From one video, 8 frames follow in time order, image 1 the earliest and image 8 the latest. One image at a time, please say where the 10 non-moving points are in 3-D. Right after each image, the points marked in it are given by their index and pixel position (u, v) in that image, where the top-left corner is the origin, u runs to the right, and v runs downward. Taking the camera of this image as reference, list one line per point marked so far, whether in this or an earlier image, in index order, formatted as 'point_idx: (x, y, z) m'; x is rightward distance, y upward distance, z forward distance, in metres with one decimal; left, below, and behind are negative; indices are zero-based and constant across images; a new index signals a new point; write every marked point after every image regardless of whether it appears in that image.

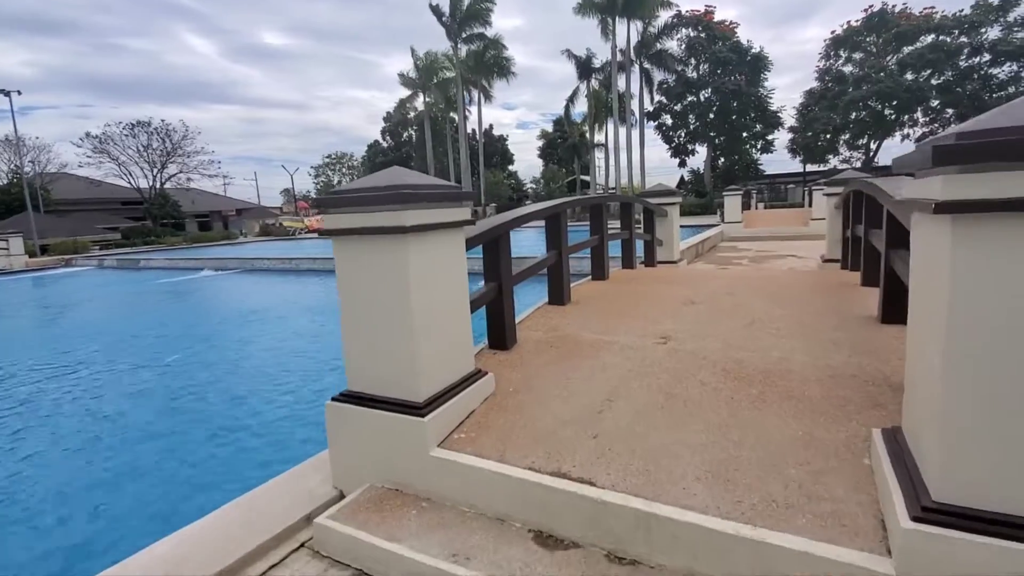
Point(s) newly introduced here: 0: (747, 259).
0: (+3.9, +0.5, +8.6) m
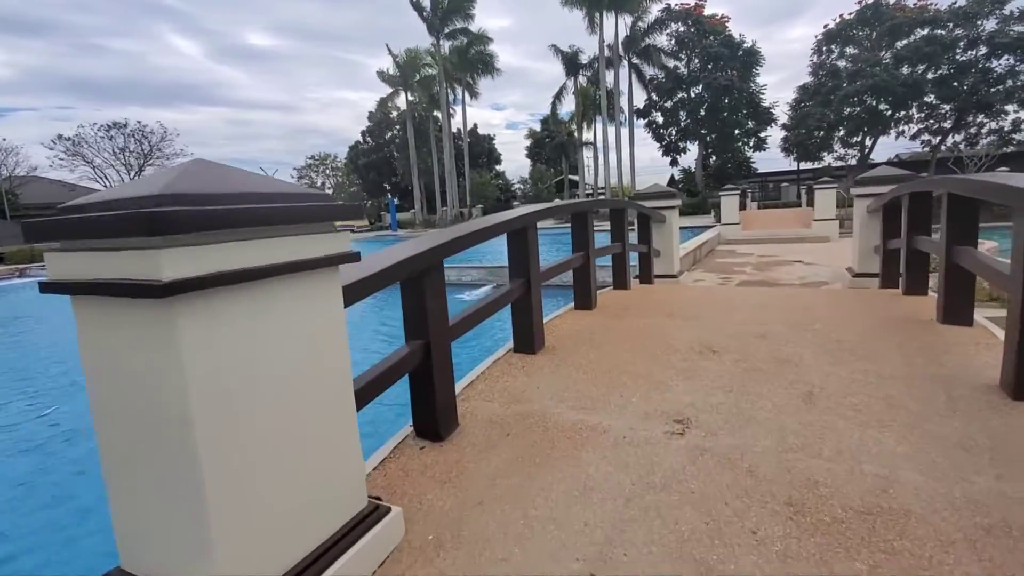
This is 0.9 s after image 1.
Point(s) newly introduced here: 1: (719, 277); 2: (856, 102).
0: (+3.6, +0.3, +7.8) m
1: (+2.8, +0.1, +6.9) m
2: (+13.1, +7.1, +19.7) m
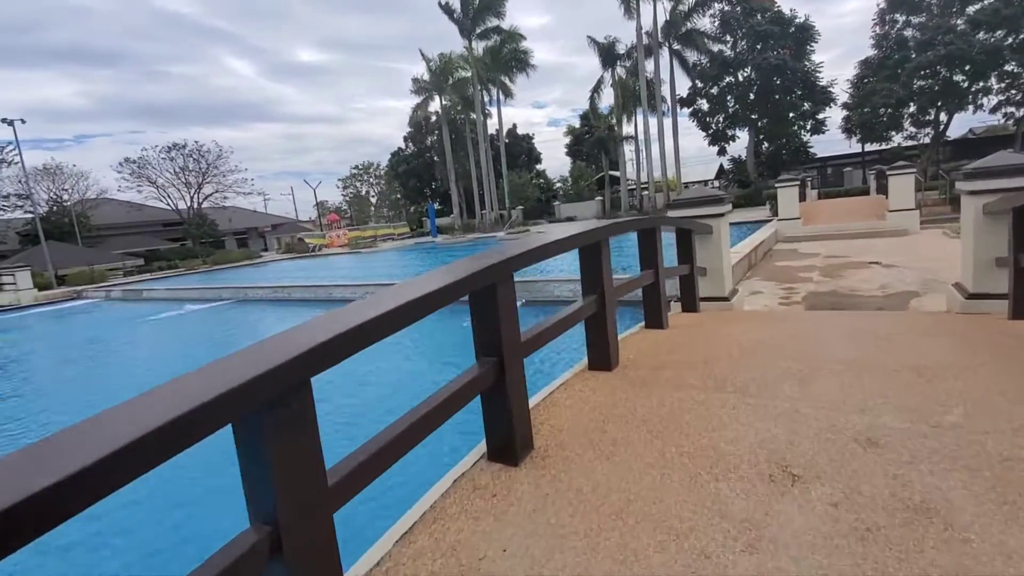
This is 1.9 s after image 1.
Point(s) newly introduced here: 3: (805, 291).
0: (+4.0, +0.2, +6.7) m
1: (+3.1, 0.0, +5.9) m
2: (+14.3, +7.4, +17.7) m
3: (+3.3, 0.0, +5.7) m
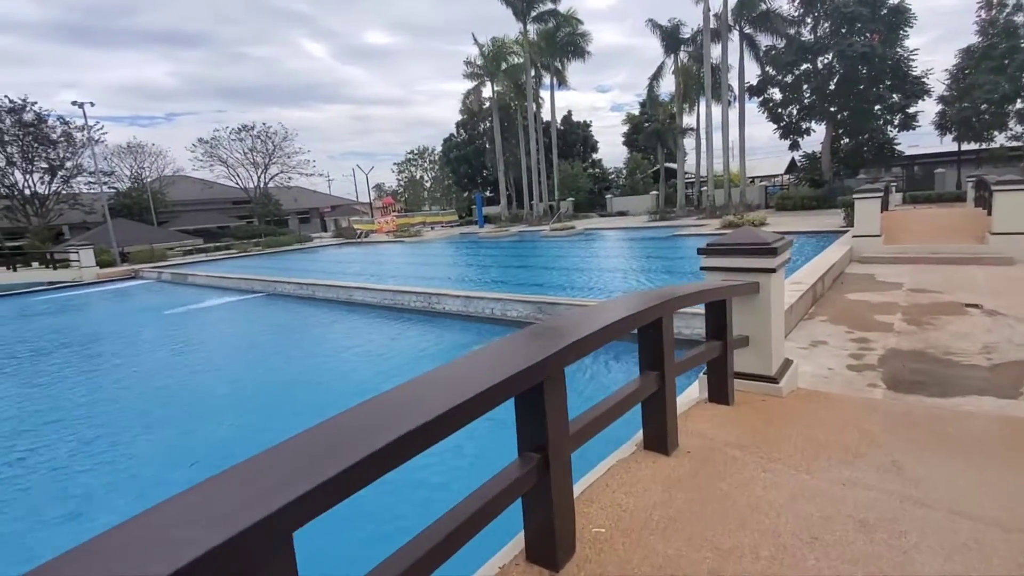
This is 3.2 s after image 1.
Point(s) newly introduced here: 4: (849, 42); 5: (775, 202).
0: (+4.2, -0.3, +5.5) m
1: (+3.1, -0.5, +4.8) m
2: (+15.9, +6.7, +15.2) m
3: (+3.3, -0.5, +4.6) m
4: (+12.6, +9.2, +19.1) m
5: (+10.1, +3.3, +19.8) m
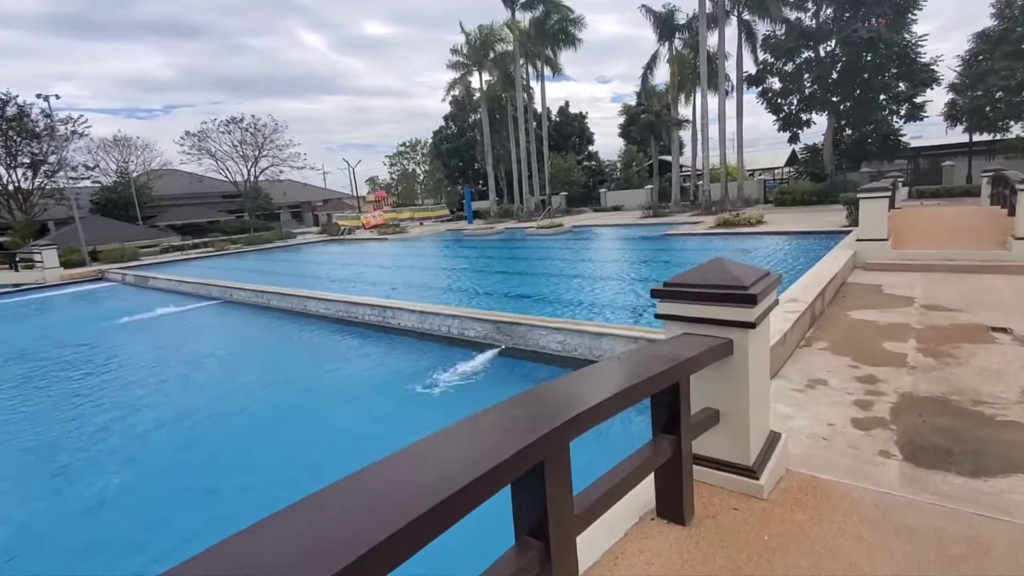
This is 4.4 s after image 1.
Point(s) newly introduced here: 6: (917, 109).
0: (+3.6, -0.5, +4.7) m
1: (+2.6, -0.7, +3.9) m
2: (+15.4, +6.6, +14.2) m
3: (+2.8, -0.7, +3.8) m
4: (+12.1, +9.2, +18.1) m
5: (+9.6, +3.3, +18.9) m
6: (+15.2, +6.7, +19.2) m
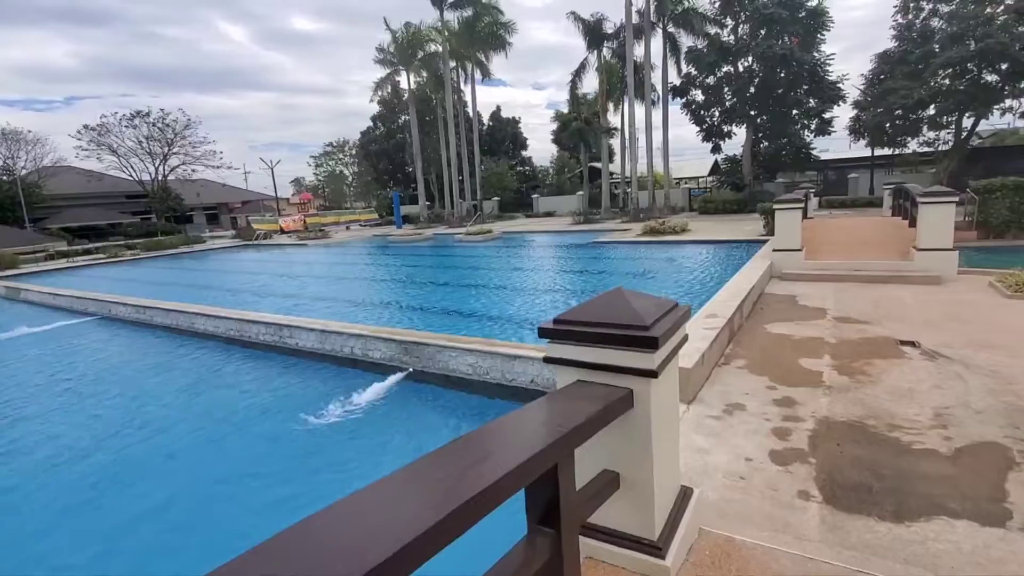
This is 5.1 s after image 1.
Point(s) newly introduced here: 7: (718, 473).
0: (+2.8, -0.6, +4.6) m
1: (+1.9, -0.8, +3.7) m
2: (+13.3, +6.5, +15.5) m
3: (+2.1, -0.9, +3.6) m
4: (+9.5, +9.0, +19.0) m
5: (+7.0, +3.1, +19.4) m
6: (+12.4, +6.5, +20.4) m
7: (+1.2, -1.0, +2.9) m
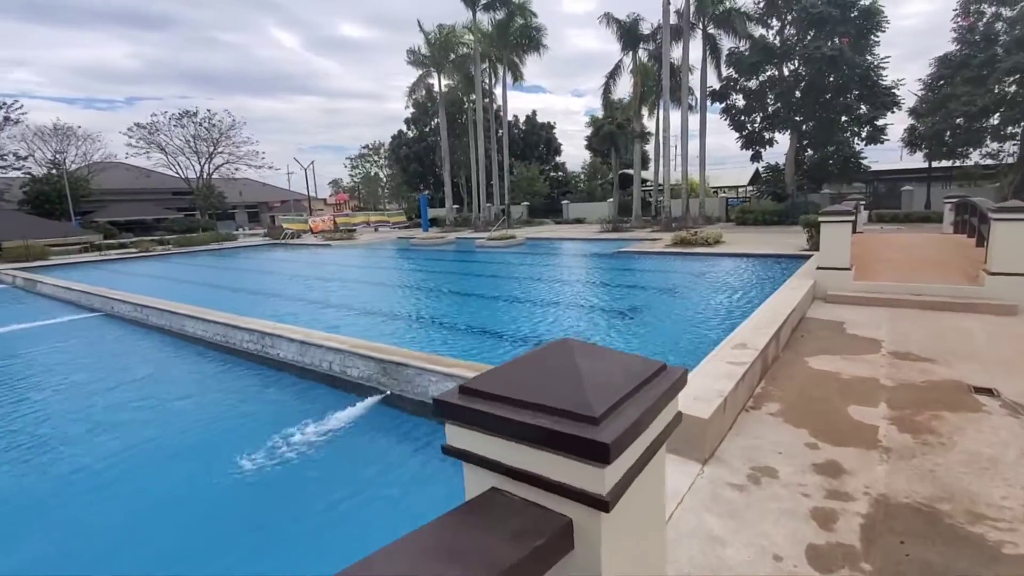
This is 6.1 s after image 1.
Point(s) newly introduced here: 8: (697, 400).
0: (+2.7, -0.9, +3.7) m
1: (+1.7, -1.0, +2.9) m
2: (+14.0, +5.8, +14.0) m
3: (+1.9, -1.1, +2.8) m
4: (+10.6, +8.4, +17.8) m
5: (+7.9, +2.6, +18.3) m
6: (+13.5, +5.8, +19.0) m
7: (+0.9, -1.2, +2.2) m
8: (+1.2, -0.7, +3.3) m
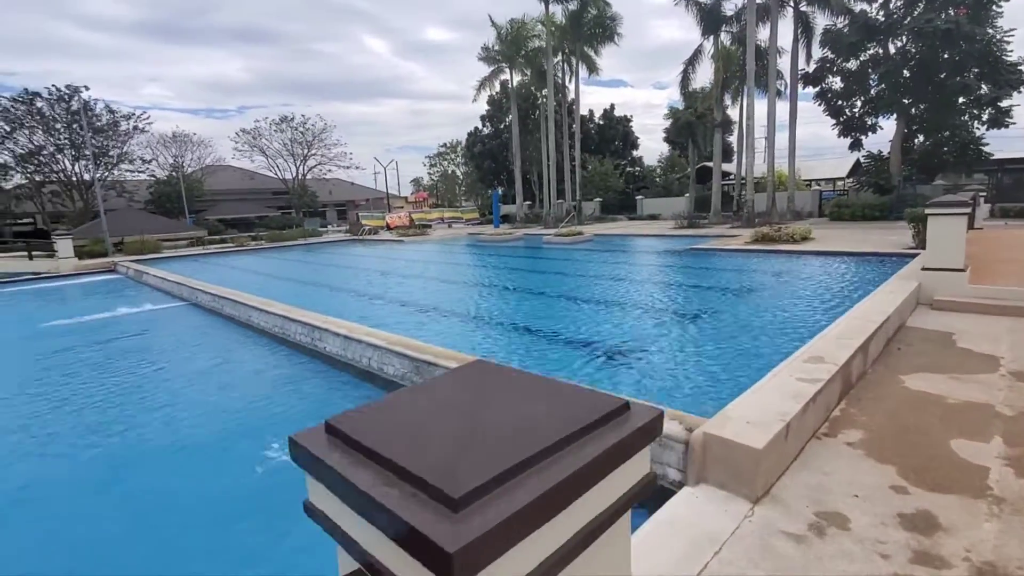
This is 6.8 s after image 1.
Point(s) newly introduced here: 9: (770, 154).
0: (+2.8, -0.9, +3.0) m
1: (+1.7, -1.1, +2.3) m
2: (+15.7, +5.6, +11.5) m
3: (+1.9, -1.1, +2.2) m
4: (+12.9, +8.3, +15.7) m
5: (+10.2, +2.5, +16.6) m
6: (+15.9, +5.6, +16.5) m
7: (+0.9, -1.2, +1.7) m
8: (+1.3, -0.7, +2.8) m
9: (+9.8, +5.0, +19.2) m
